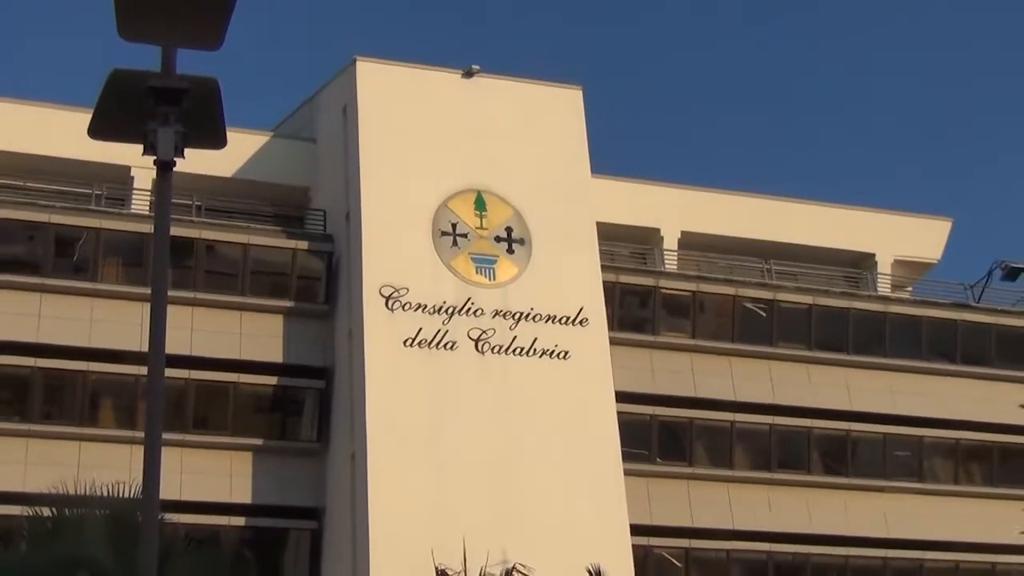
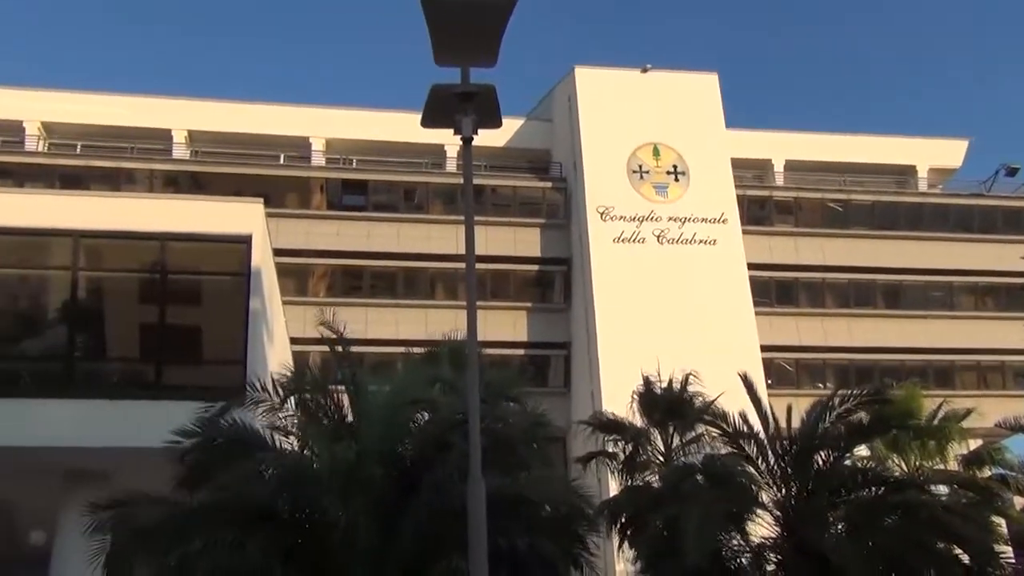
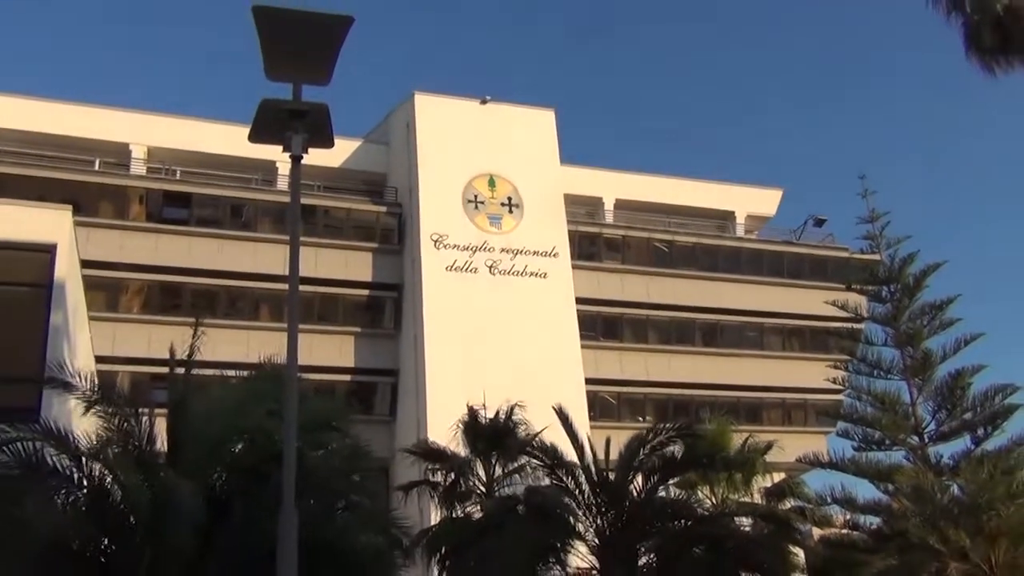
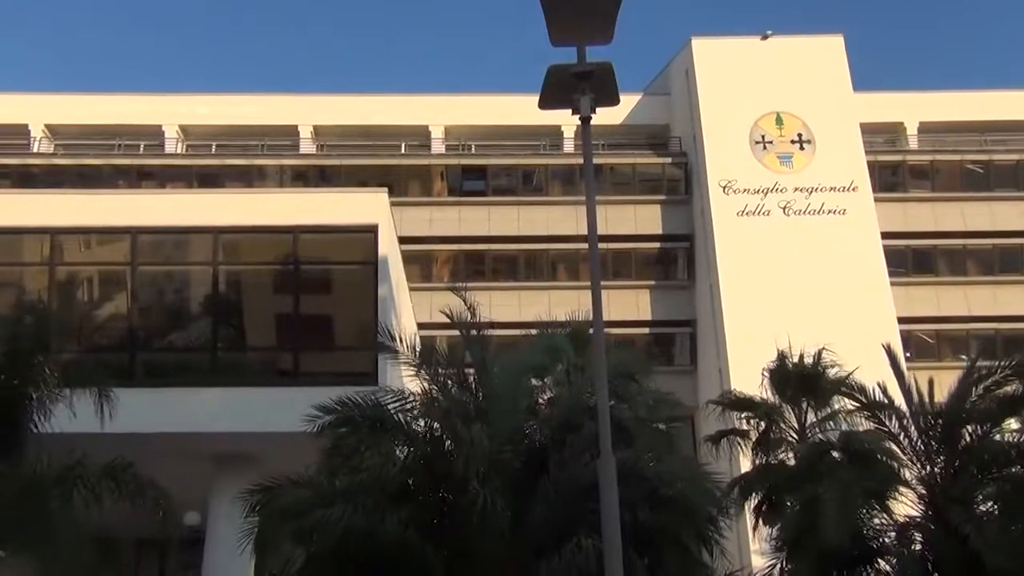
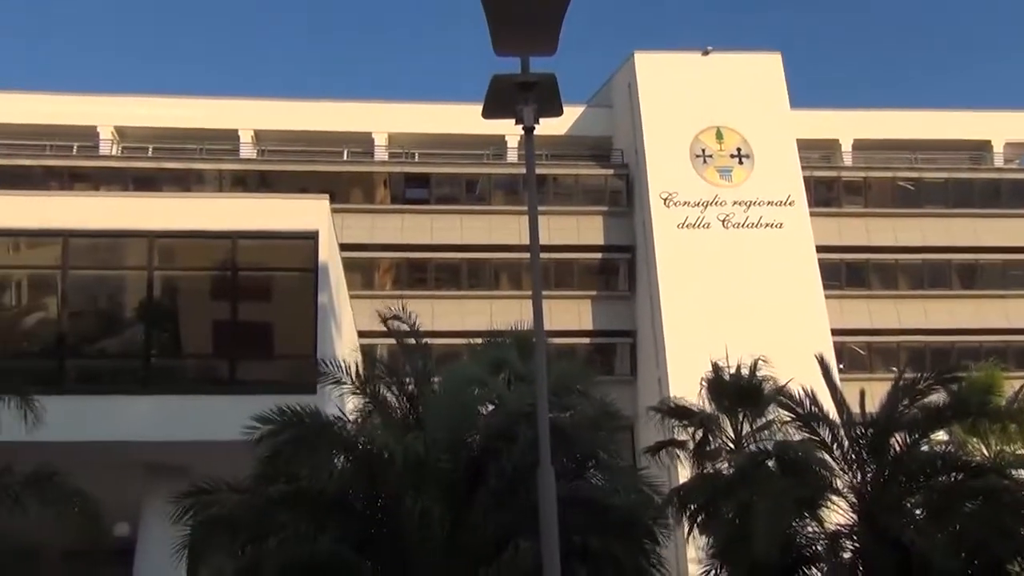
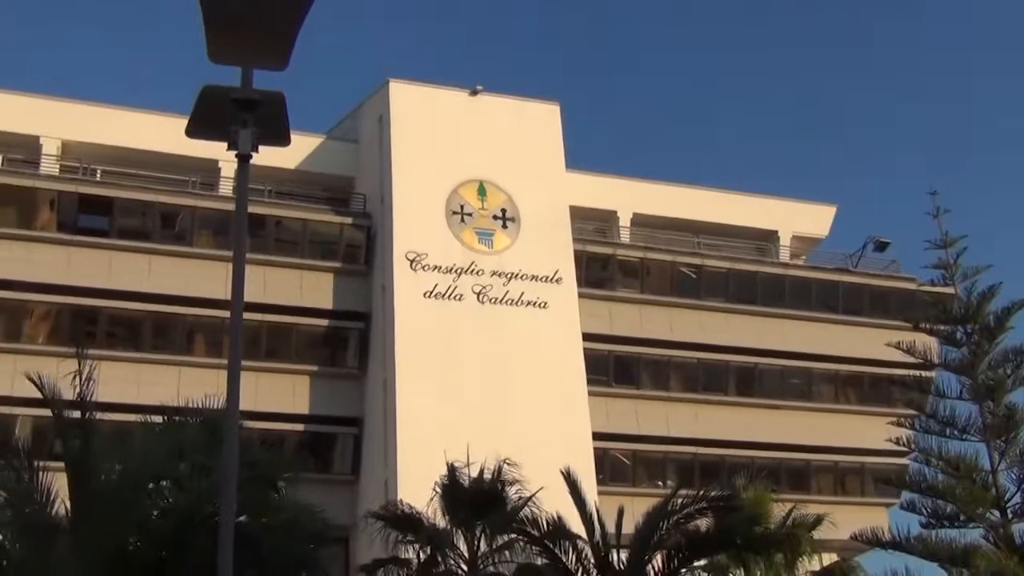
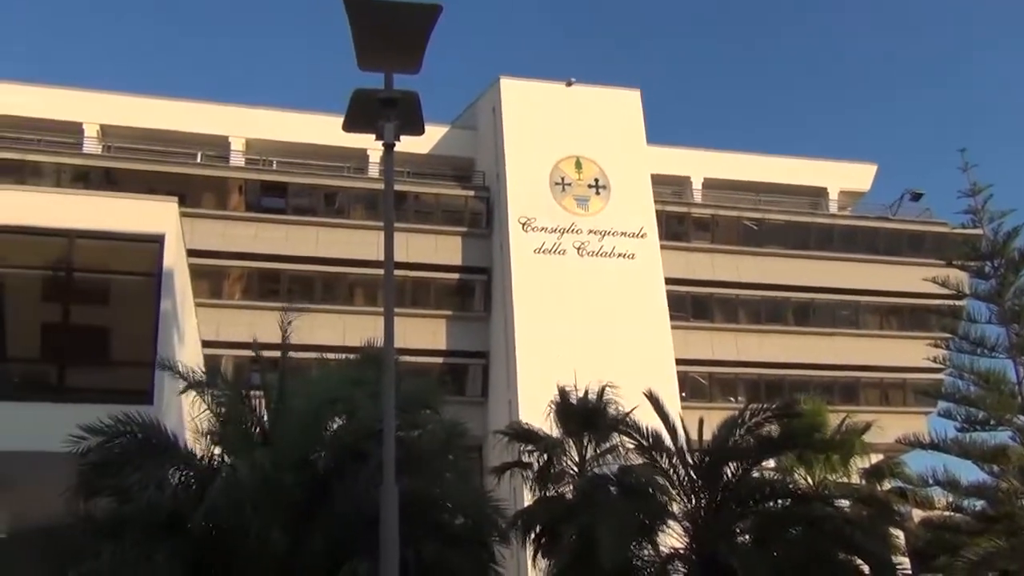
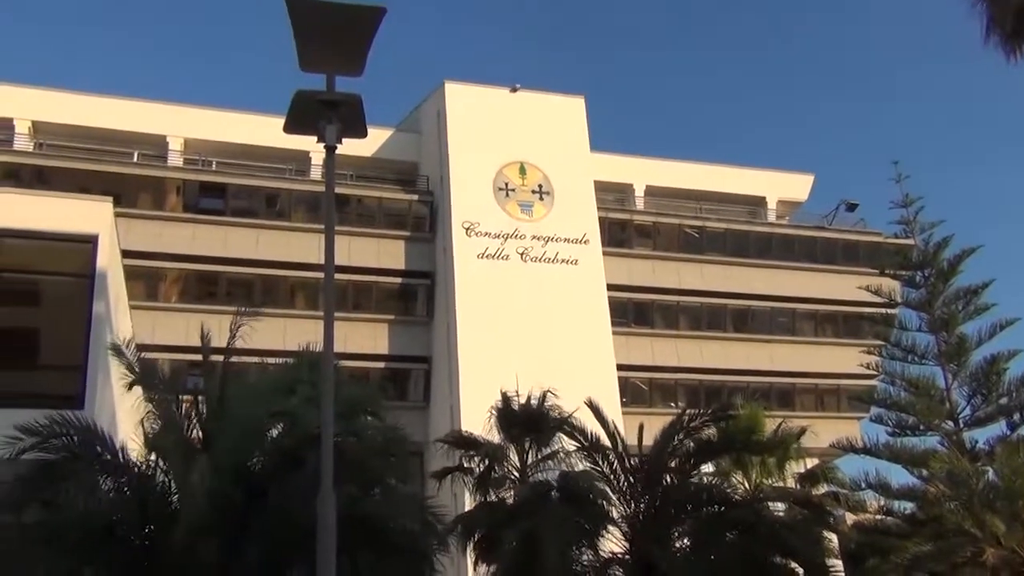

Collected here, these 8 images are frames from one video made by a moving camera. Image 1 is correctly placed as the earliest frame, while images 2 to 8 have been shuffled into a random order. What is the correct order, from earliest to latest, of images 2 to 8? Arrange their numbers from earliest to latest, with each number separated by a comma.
6, 3, 8, 7, 2, 5, 4
